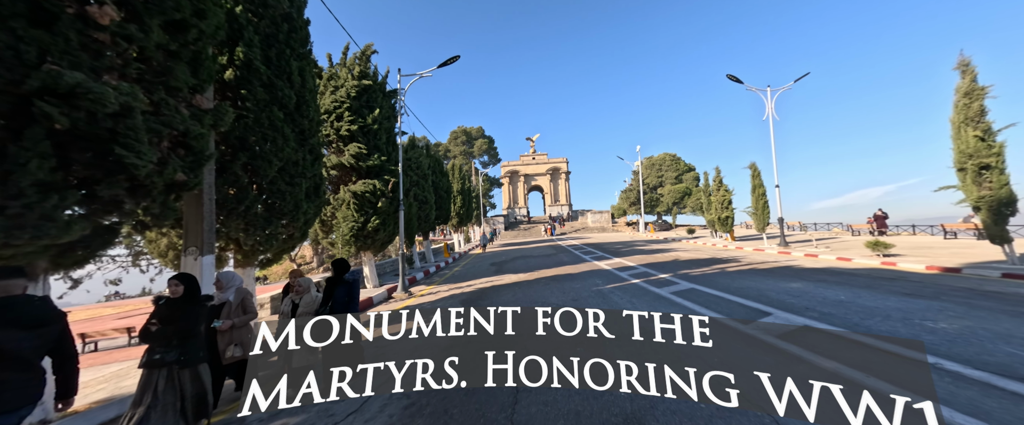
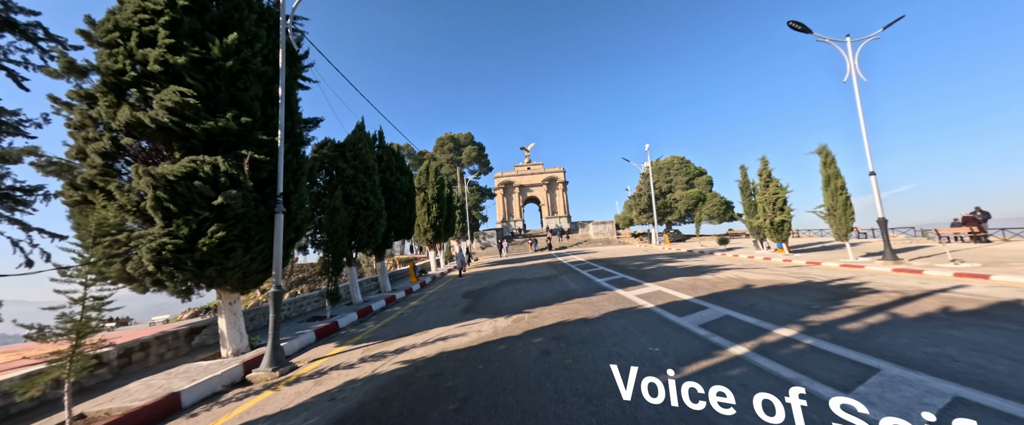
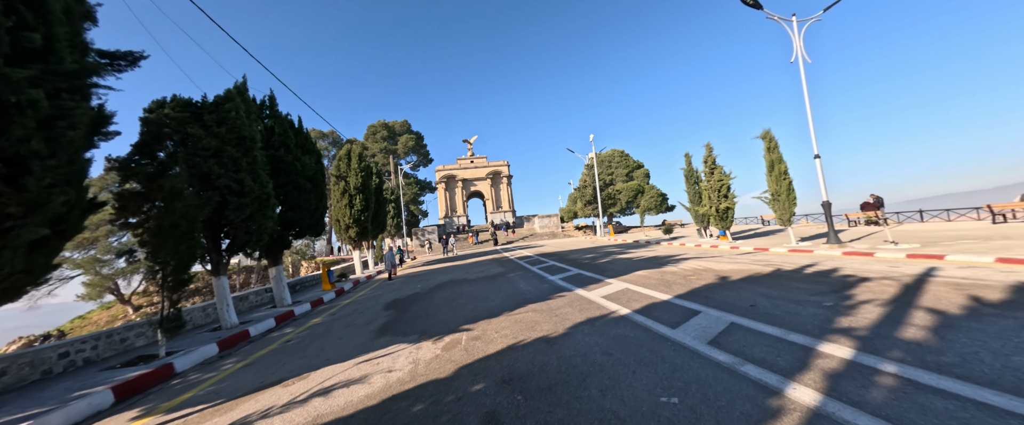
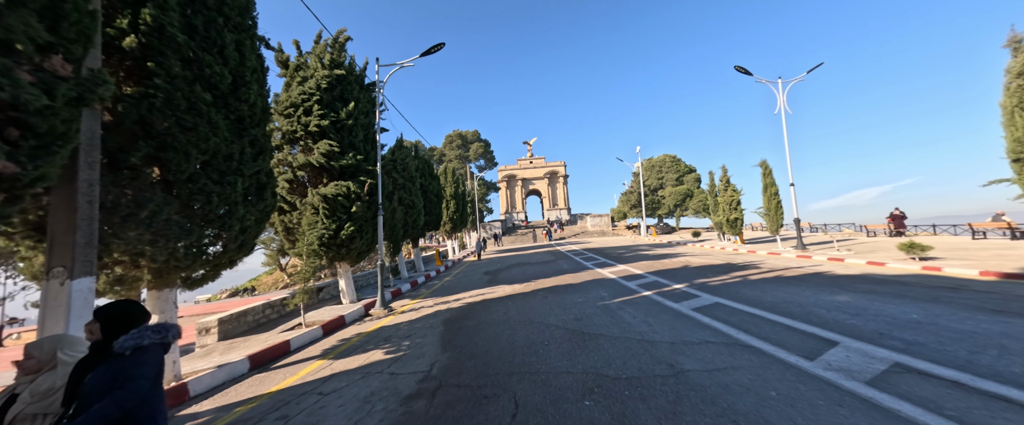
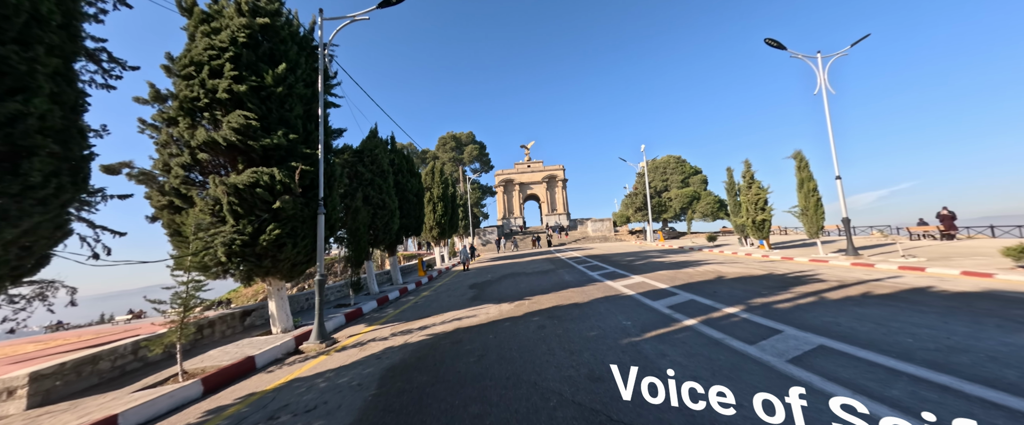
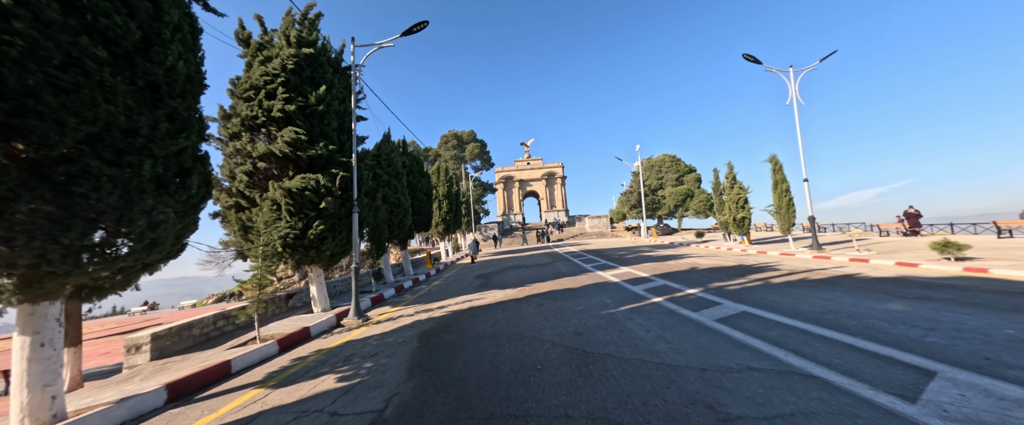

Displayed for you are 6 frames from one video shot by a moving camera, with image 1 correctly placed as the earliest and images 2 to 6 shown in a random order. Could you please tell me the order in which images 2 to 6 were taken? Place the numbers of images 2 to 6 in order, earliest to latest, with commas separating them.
4, 6, 5, 2, 3
